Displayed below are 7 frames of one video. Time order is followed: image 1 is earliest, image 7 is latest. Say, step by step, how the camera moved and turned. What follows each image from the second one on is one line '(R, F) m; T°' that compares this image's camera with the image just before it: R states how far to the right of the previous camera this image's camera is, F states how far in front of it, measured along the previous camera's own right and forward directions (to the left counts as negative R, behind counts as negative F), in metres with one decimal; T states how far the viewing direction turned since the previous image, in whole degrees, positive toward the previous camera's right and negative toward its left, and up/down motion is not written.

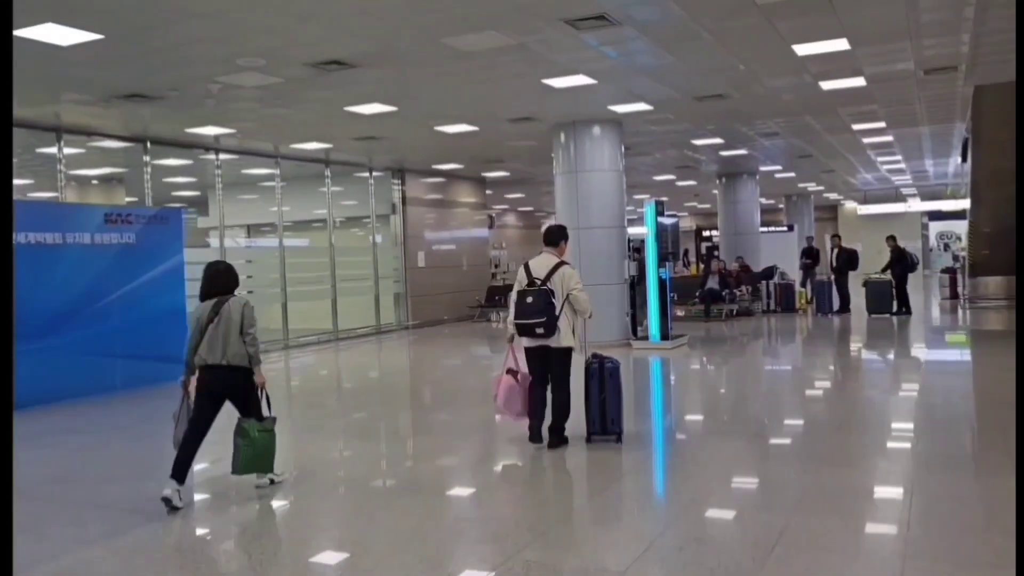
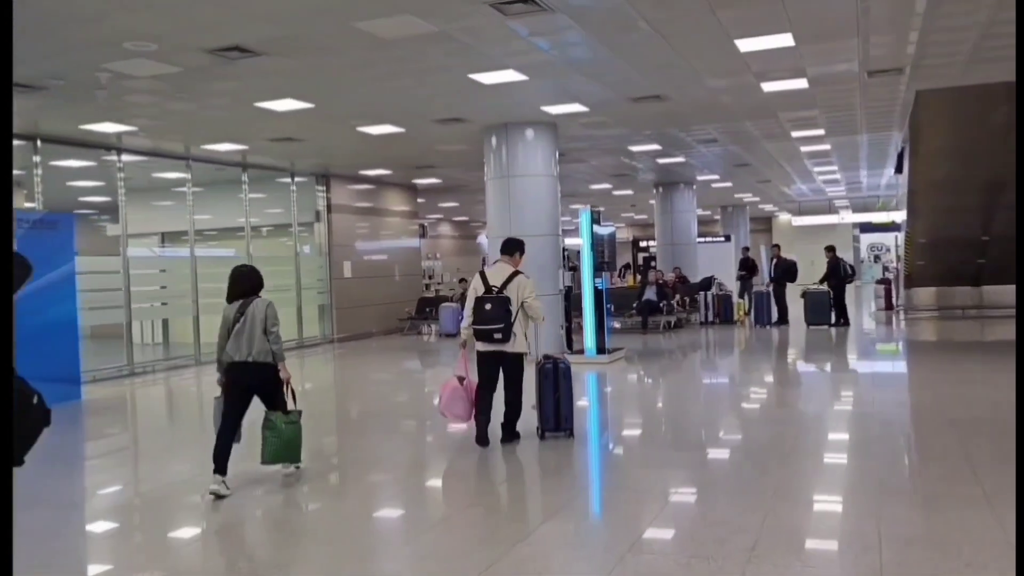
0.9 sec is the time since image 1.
(+0.5, +0.8) m; +2°
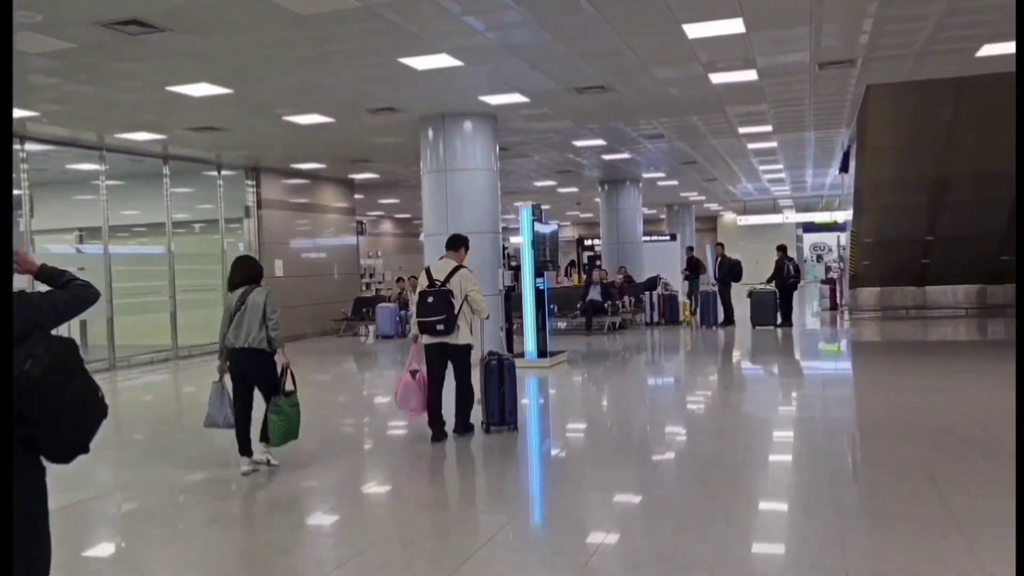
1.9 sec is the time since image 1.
(+0.1, +0.6) m; +4°
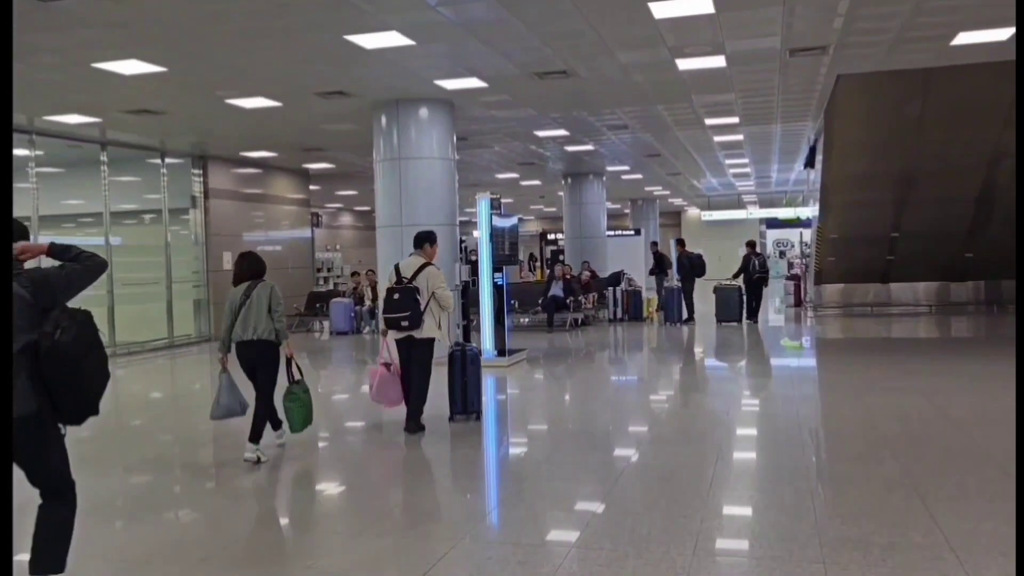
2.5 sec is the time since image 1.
(+0.1, +0.5) m; +2°
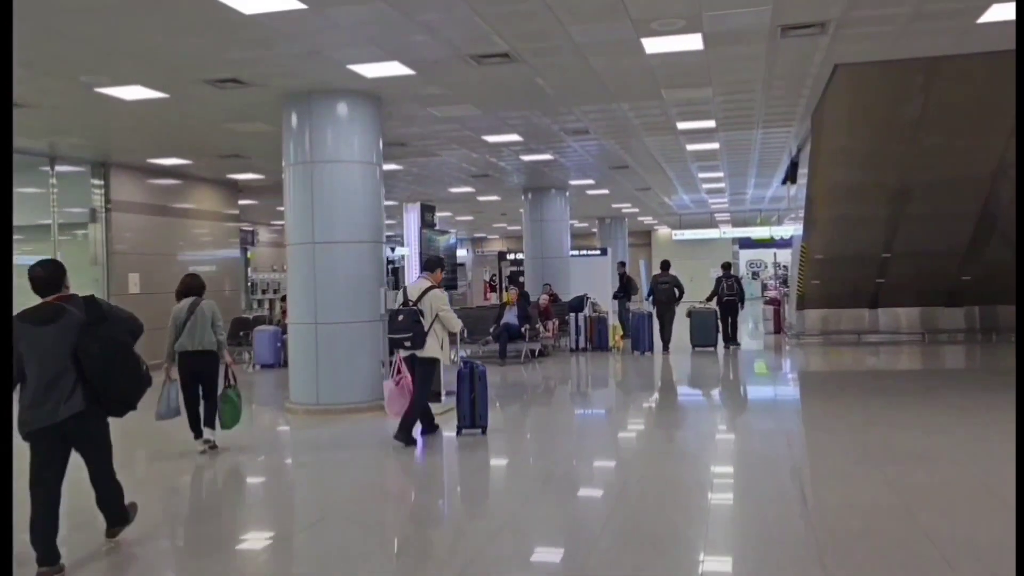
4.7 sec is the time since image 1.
(+0.4, +1.7) m; +2°
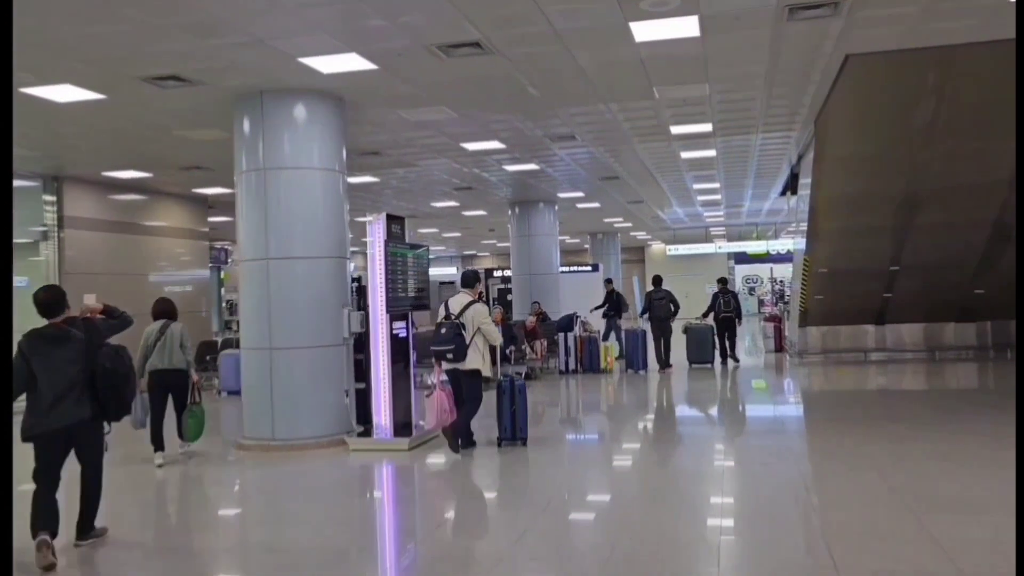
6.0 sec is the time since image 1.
(+0.2, +0.9) m; 0°
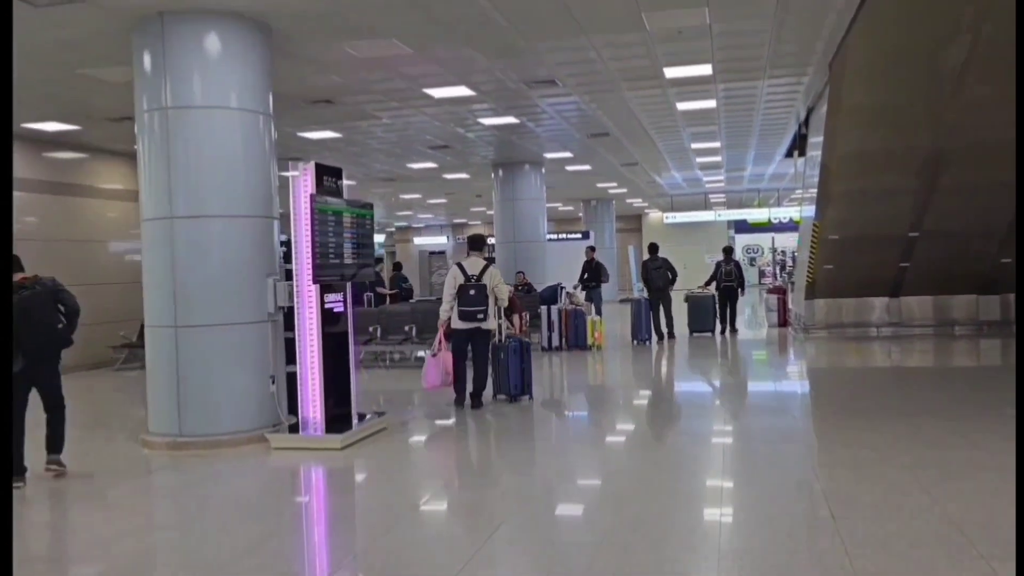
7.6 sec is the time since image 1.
(+0.3, +1.3) m; 0°
